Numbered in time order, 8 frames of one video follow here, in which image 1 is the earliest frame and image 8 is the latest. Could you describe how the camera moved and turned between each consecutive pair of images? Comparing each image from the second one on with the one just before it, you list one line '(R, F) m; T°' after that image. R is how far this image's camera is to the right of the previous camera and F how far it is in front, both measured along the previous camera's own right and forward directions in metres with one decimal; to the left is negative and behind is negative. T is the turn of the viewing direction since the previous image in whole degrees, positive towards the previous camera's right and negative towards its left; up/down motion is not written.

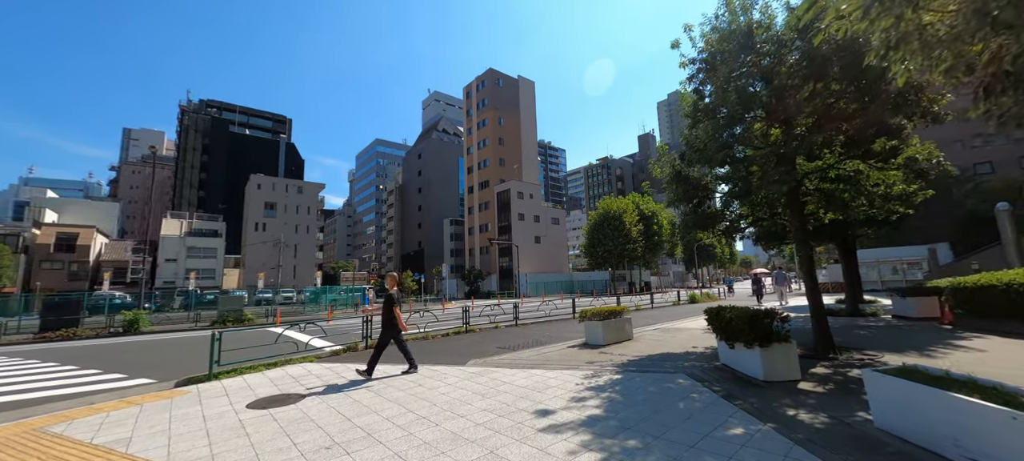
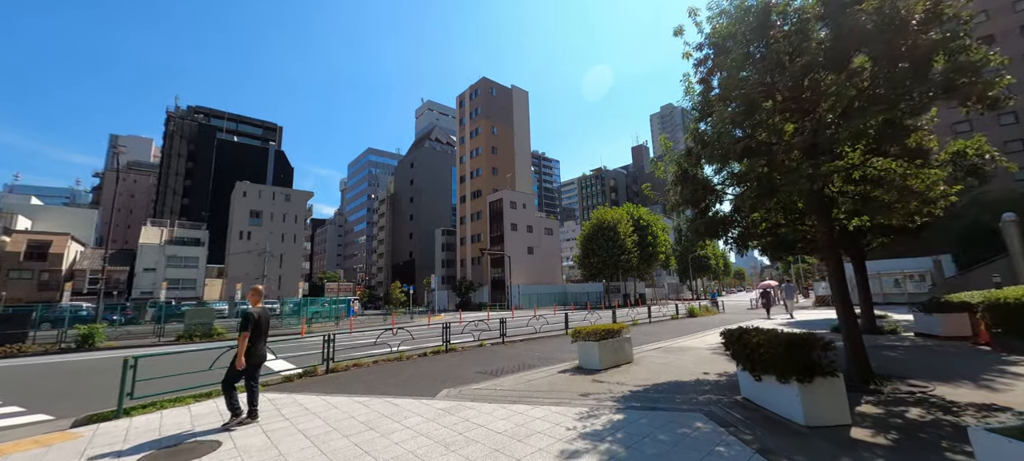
(+0.2, +1.2) m; +1°
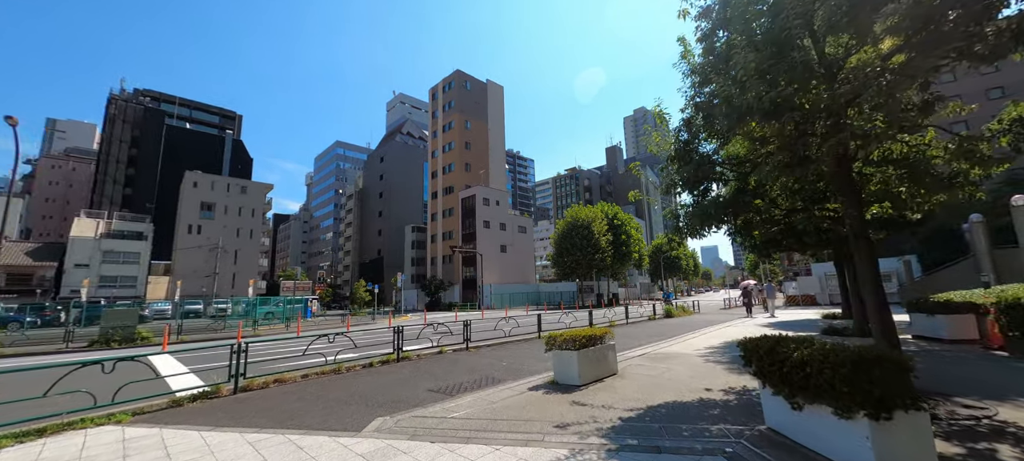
(+0.2, +1.6) m; +4°
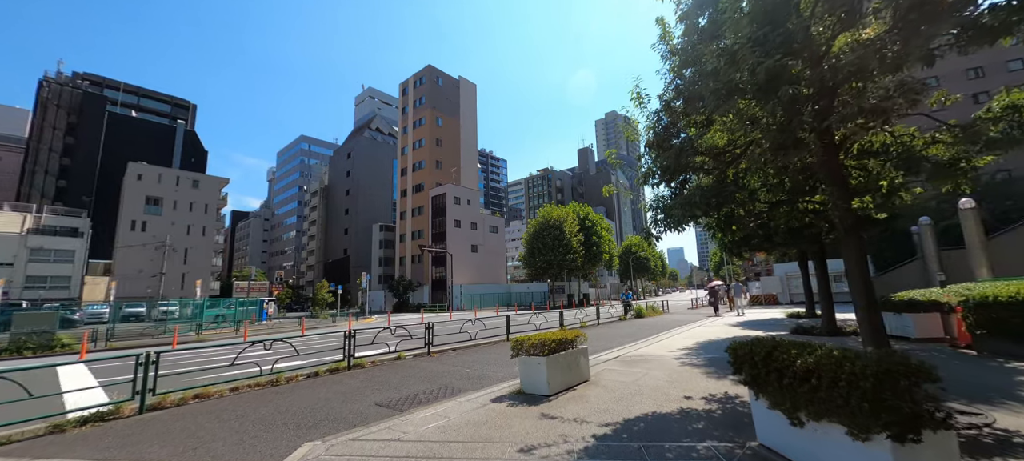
(+0.2, +0.8) m; +4°
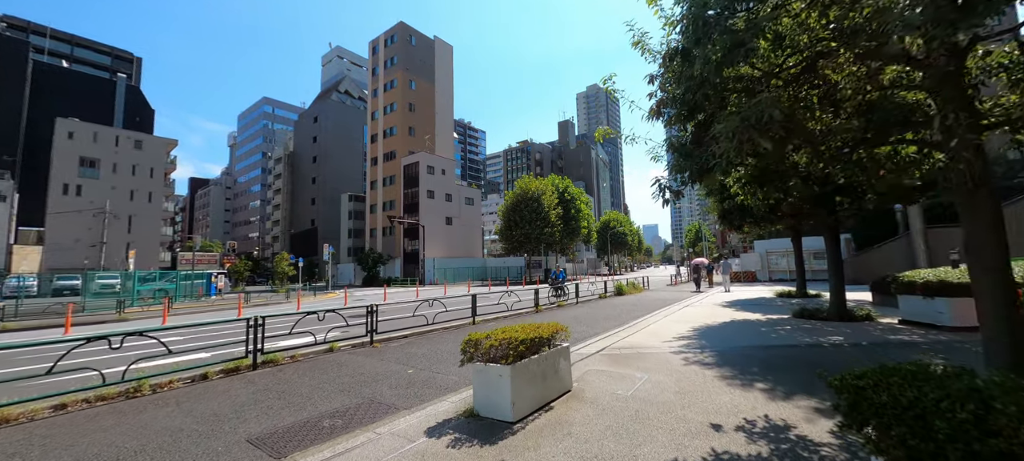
(+0.3, +2.1) m; +3°
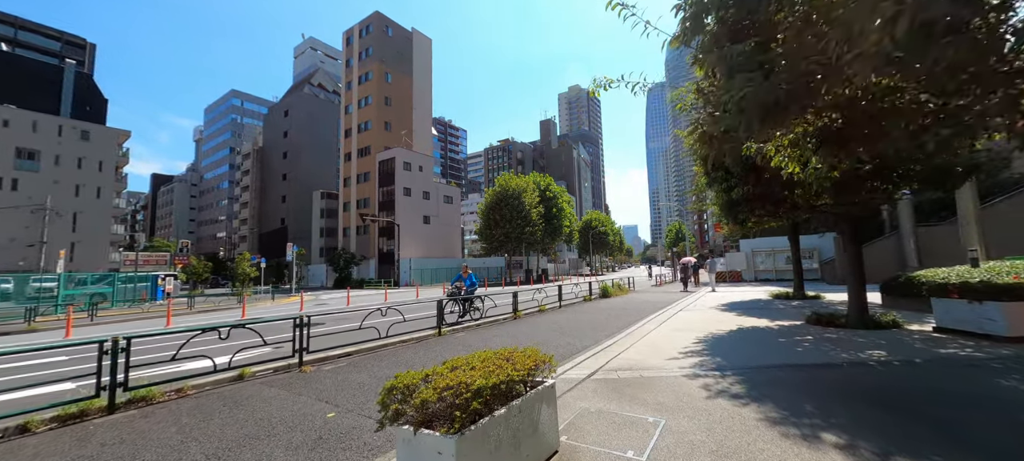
(+0.2, +1.7) m; +3°
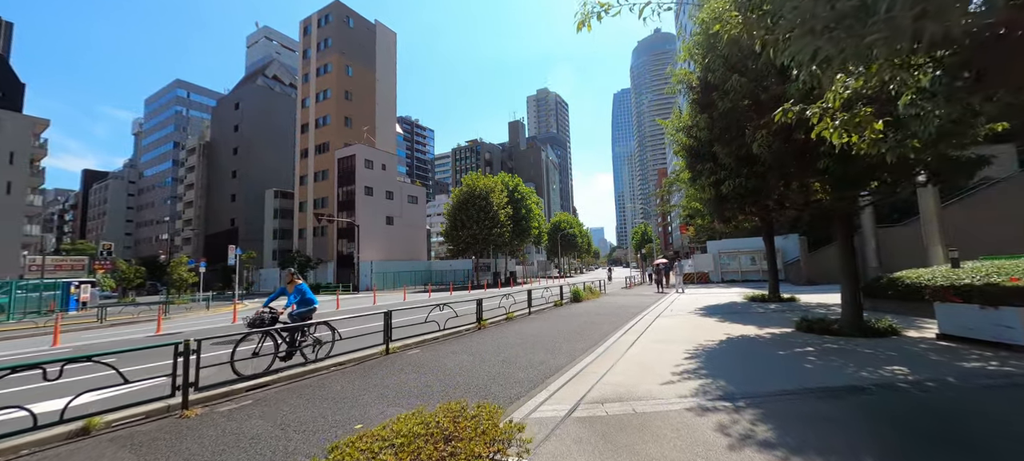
(+0.1, +1.4) m; +5°
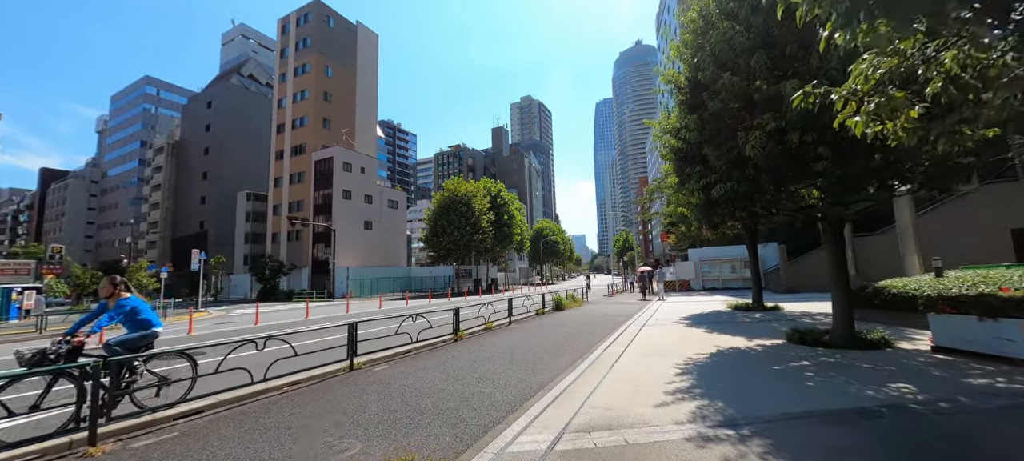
(+0.1, +0.6) m; +3°
